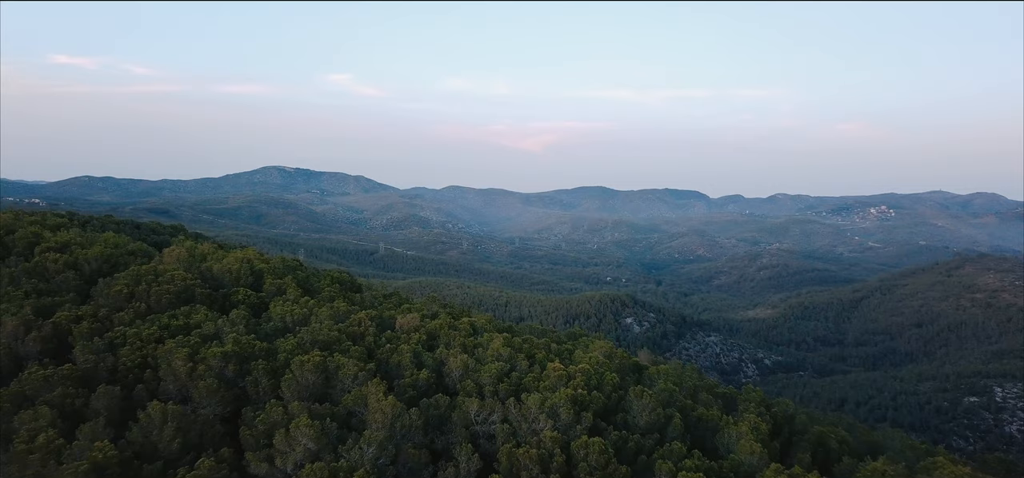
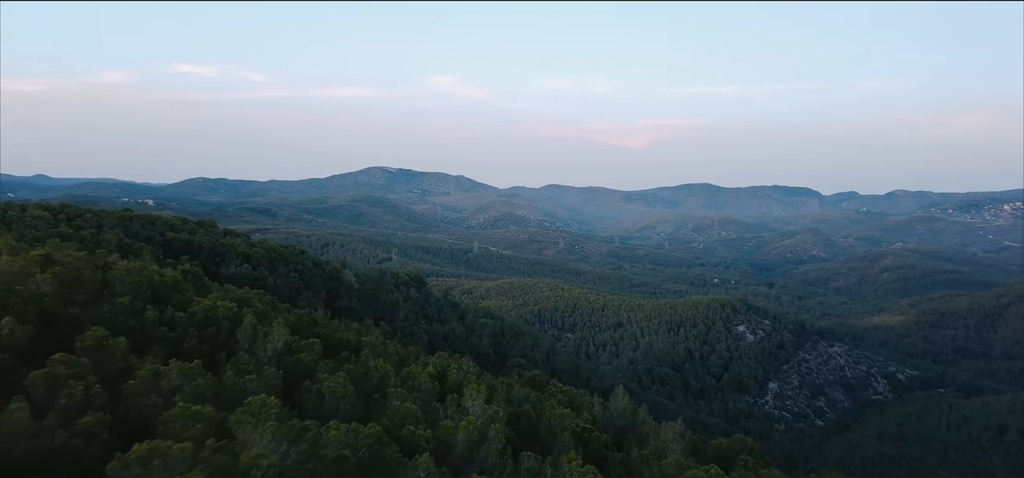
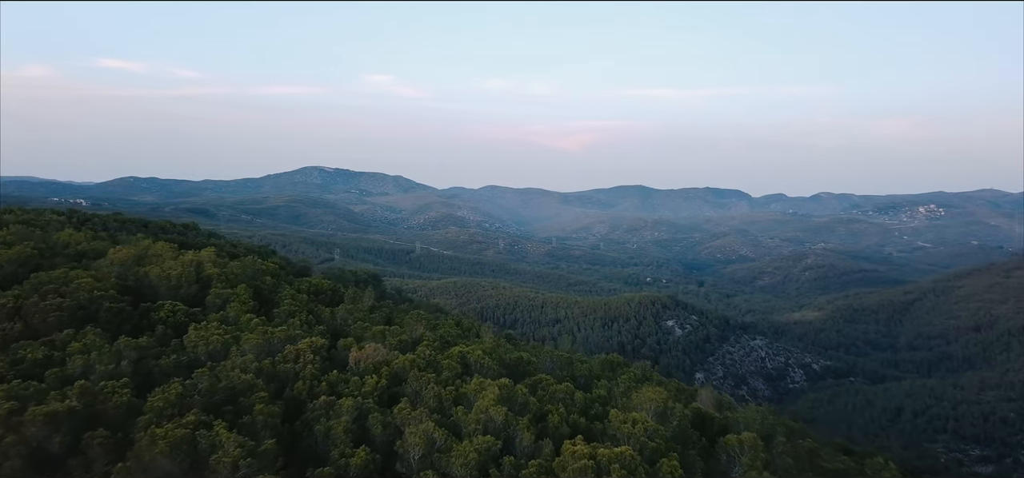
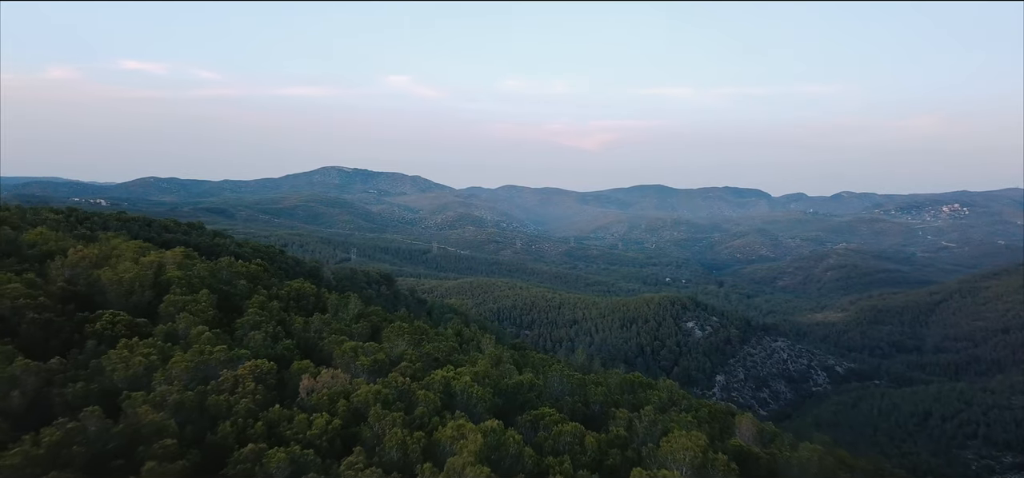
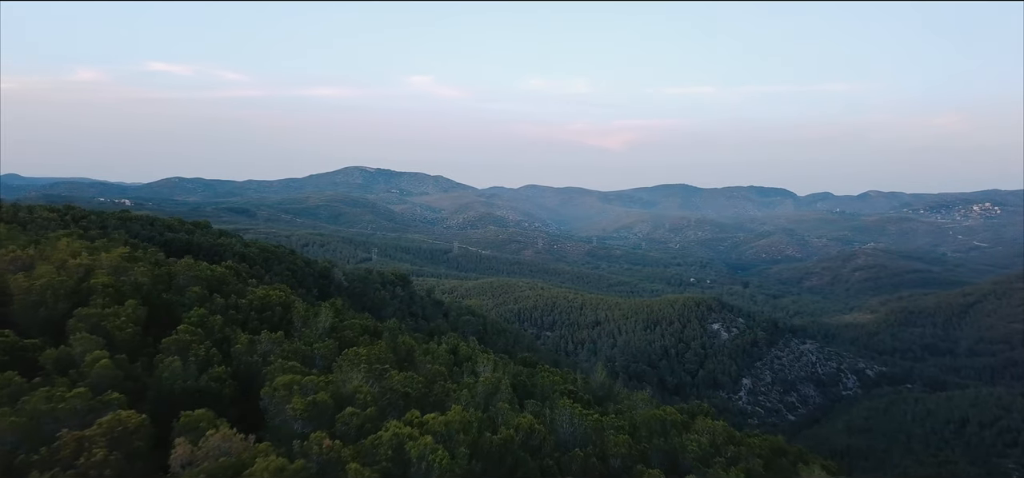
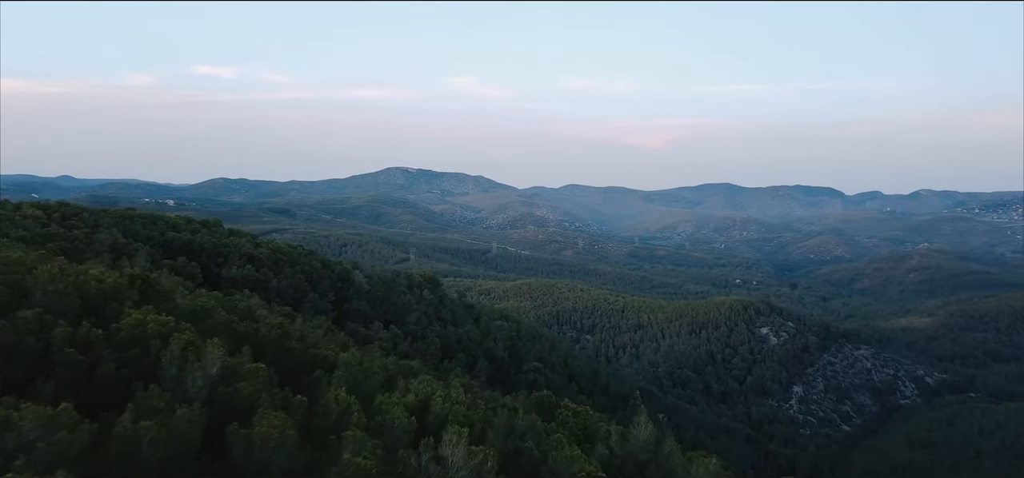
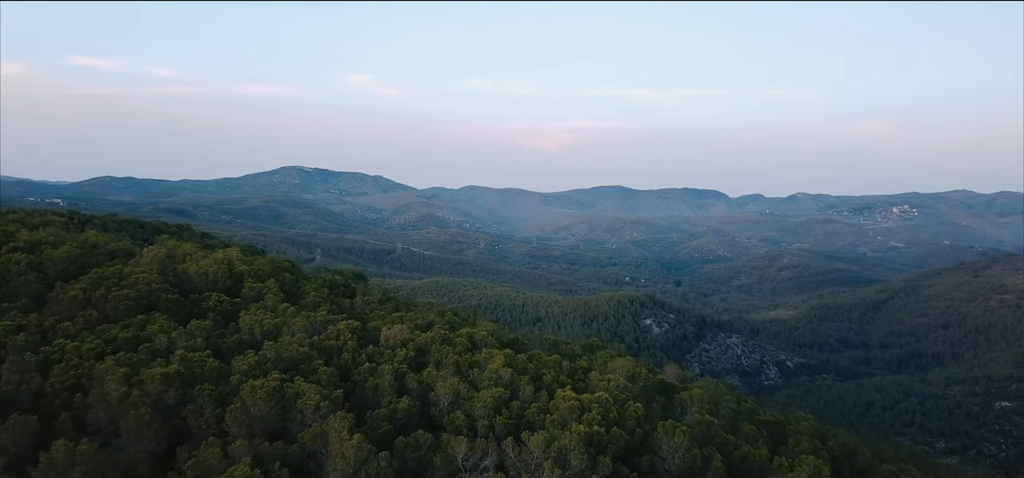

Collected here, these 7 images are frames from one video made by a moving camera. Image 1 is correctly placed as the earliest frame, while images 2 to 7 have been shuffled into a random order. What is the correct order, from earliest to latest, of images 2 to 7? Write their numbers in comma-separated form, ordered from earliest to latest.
7, 3, 4, 5, 2, 6
